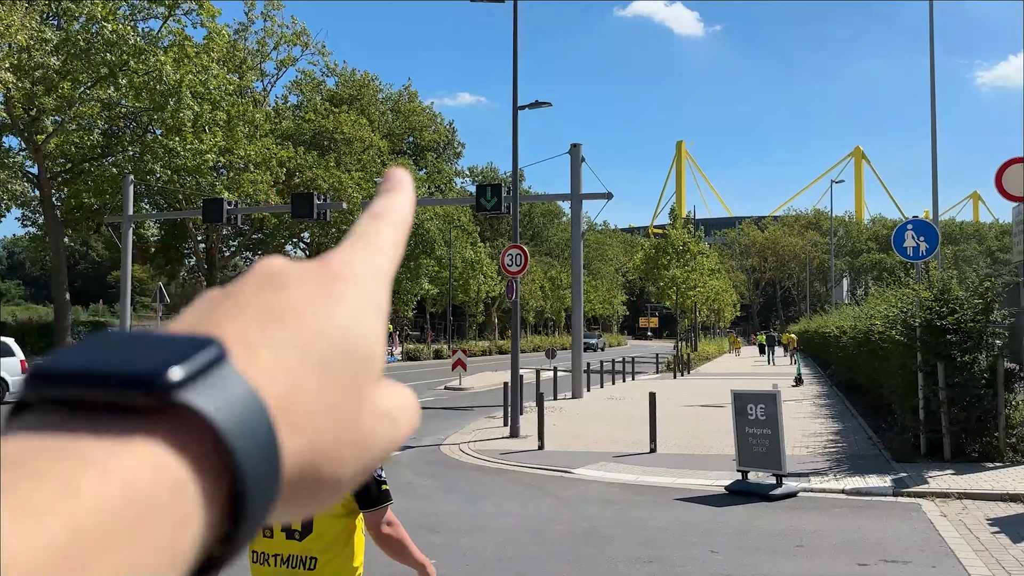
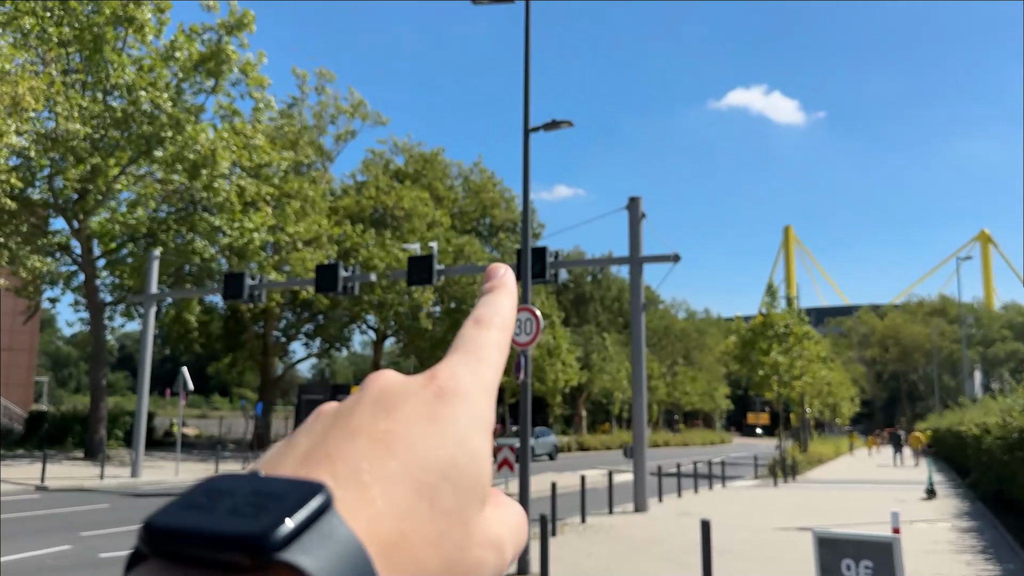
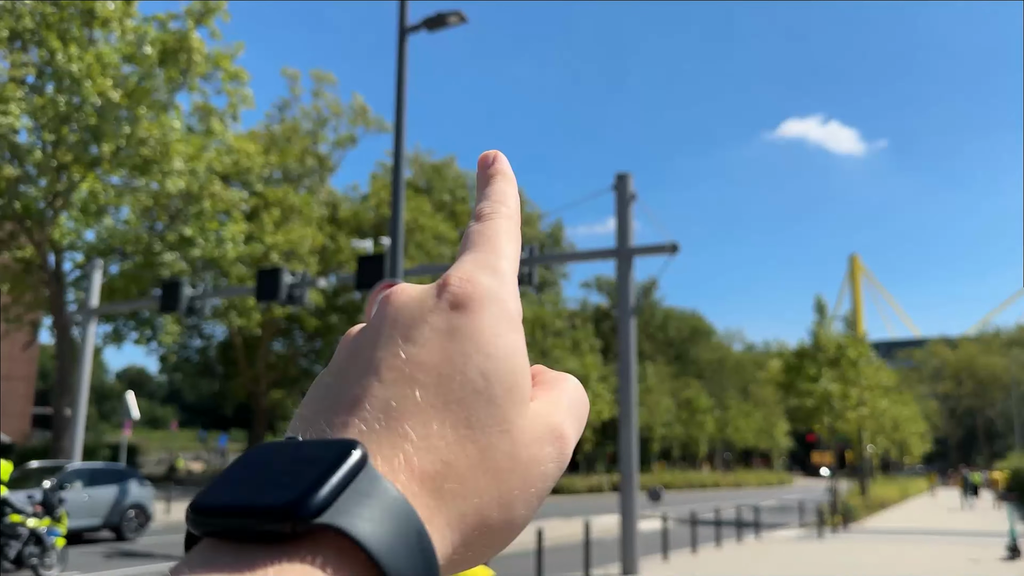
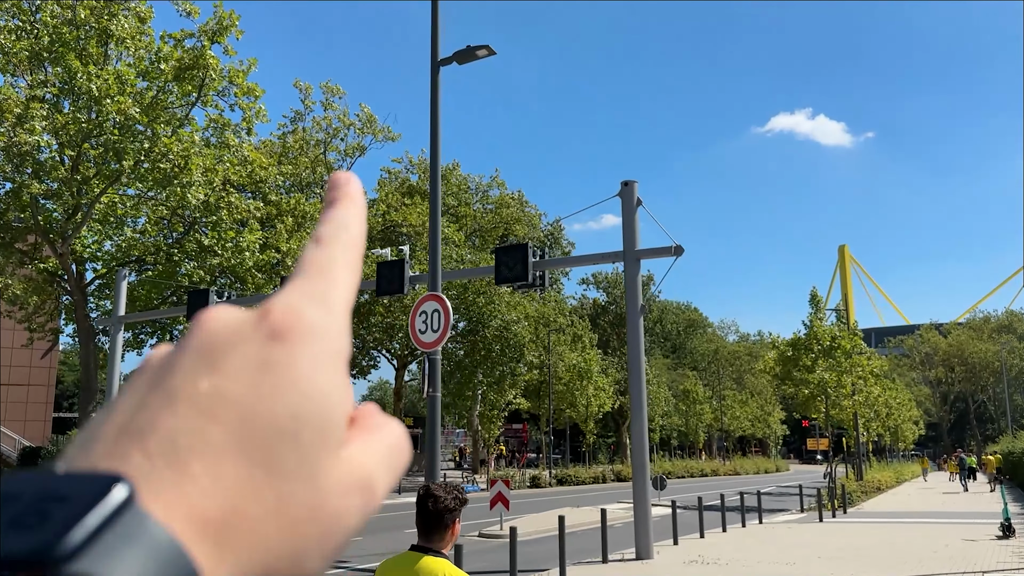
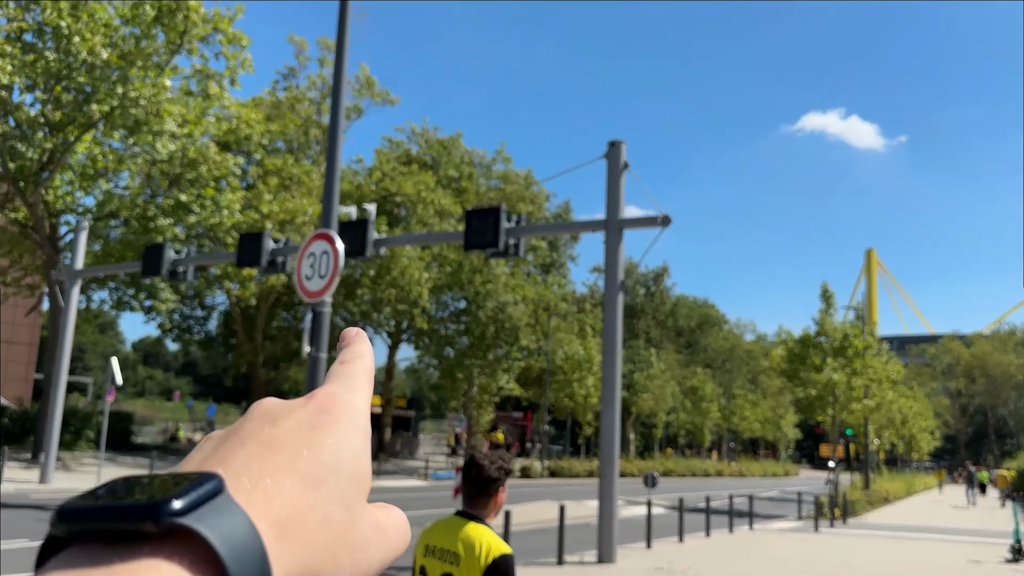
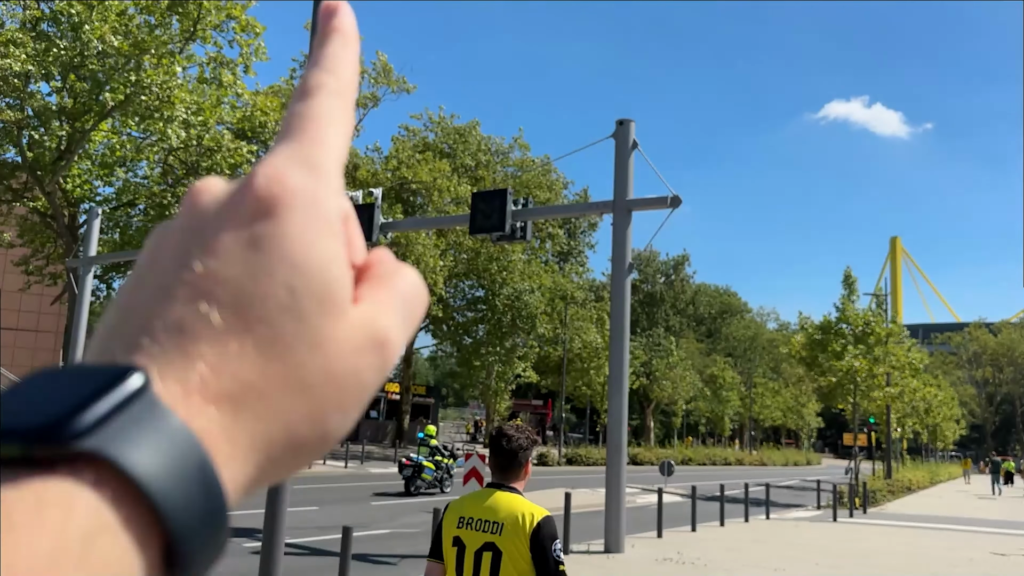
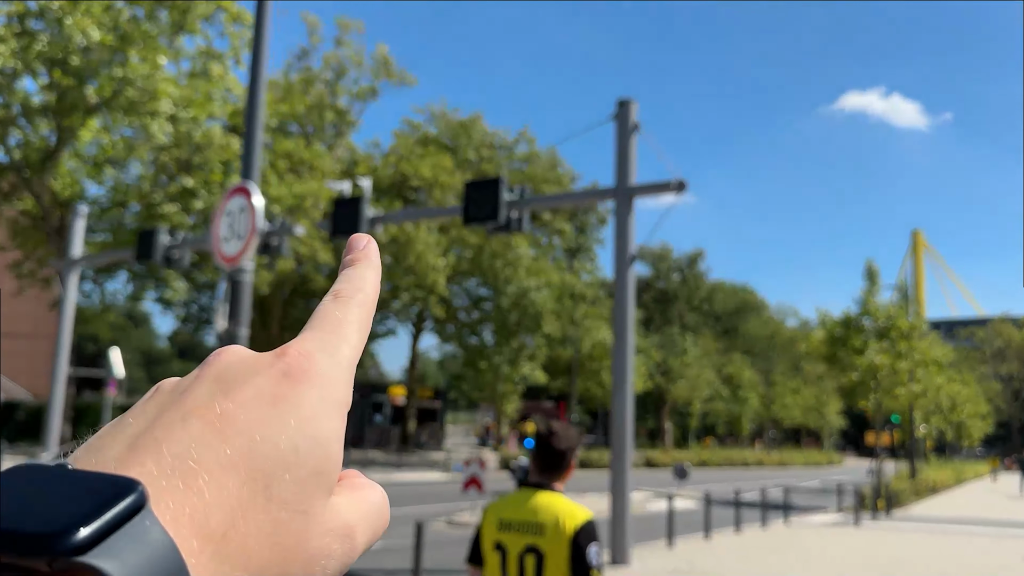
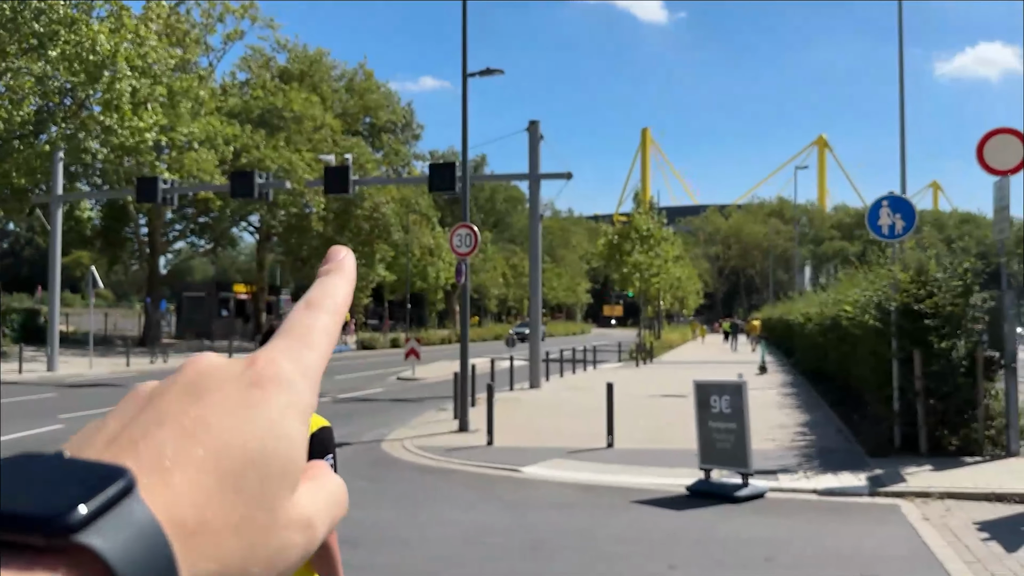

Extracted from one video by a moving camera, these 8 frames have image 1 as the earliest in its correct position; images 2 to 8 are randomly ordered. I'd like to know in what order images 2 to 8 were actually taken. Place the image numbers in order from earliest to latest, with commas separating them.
8, 2, 4, 3, 5, 6, 7
